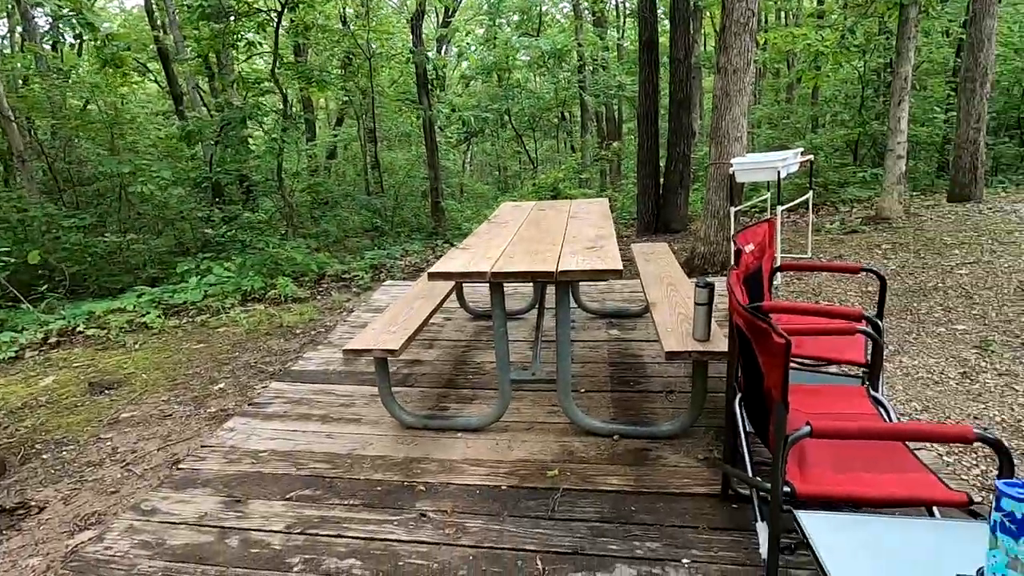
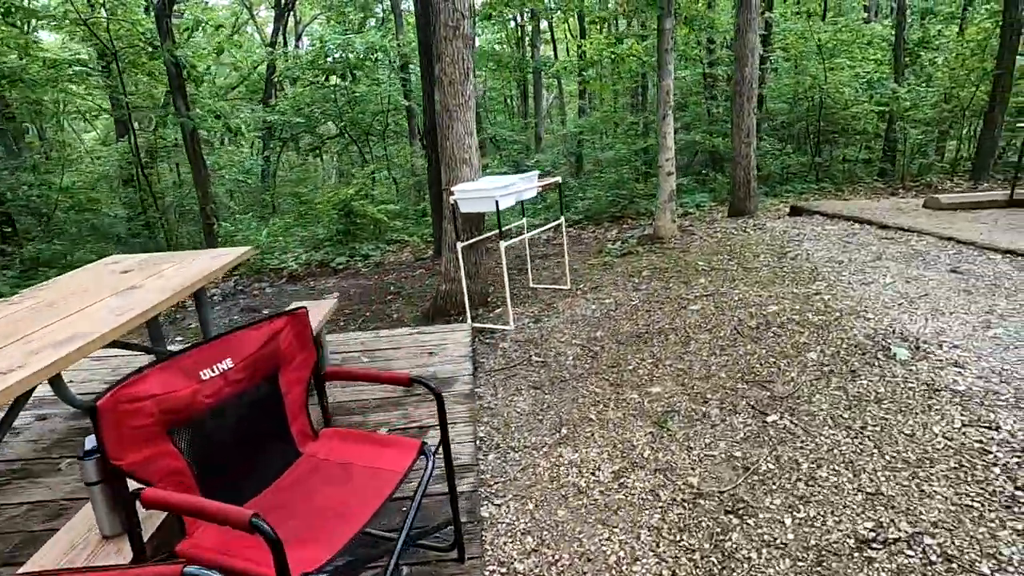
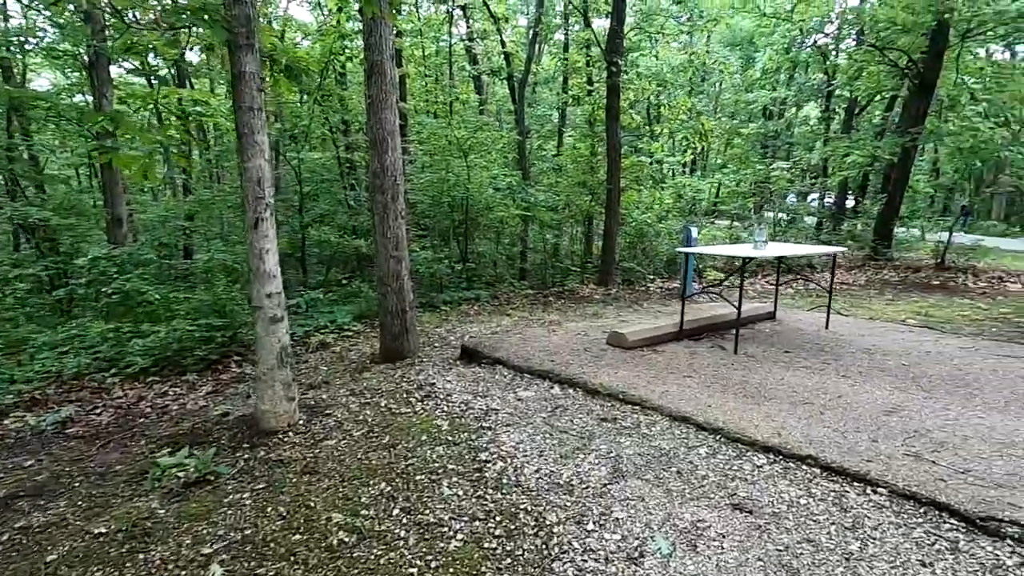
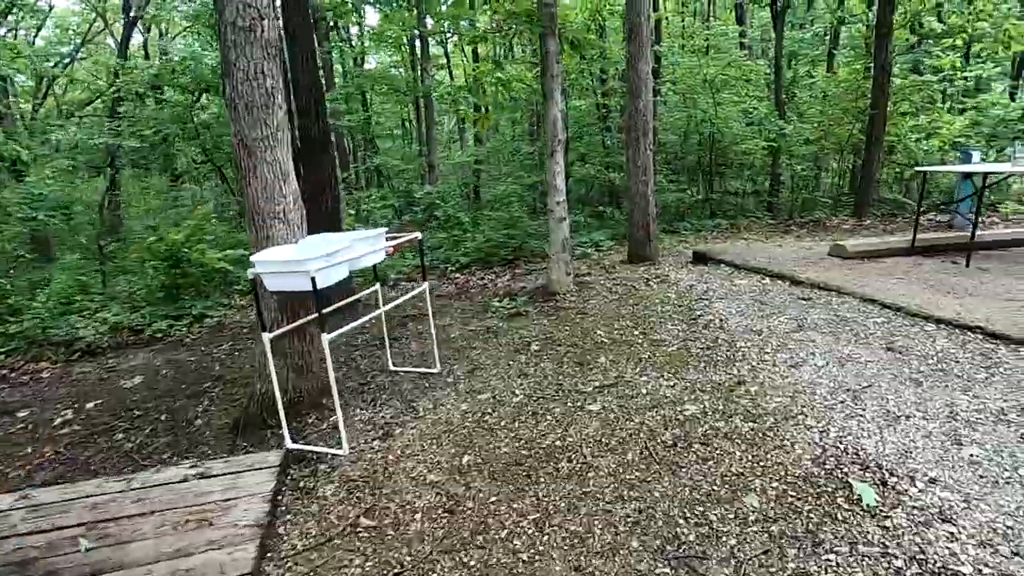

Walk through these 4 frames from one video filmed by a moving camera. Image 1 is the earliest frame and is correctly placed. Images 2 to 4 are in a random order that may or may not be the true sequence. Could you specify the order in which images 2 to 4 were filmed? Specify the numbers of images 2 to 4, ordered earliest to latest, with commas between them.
2, 4, 3
